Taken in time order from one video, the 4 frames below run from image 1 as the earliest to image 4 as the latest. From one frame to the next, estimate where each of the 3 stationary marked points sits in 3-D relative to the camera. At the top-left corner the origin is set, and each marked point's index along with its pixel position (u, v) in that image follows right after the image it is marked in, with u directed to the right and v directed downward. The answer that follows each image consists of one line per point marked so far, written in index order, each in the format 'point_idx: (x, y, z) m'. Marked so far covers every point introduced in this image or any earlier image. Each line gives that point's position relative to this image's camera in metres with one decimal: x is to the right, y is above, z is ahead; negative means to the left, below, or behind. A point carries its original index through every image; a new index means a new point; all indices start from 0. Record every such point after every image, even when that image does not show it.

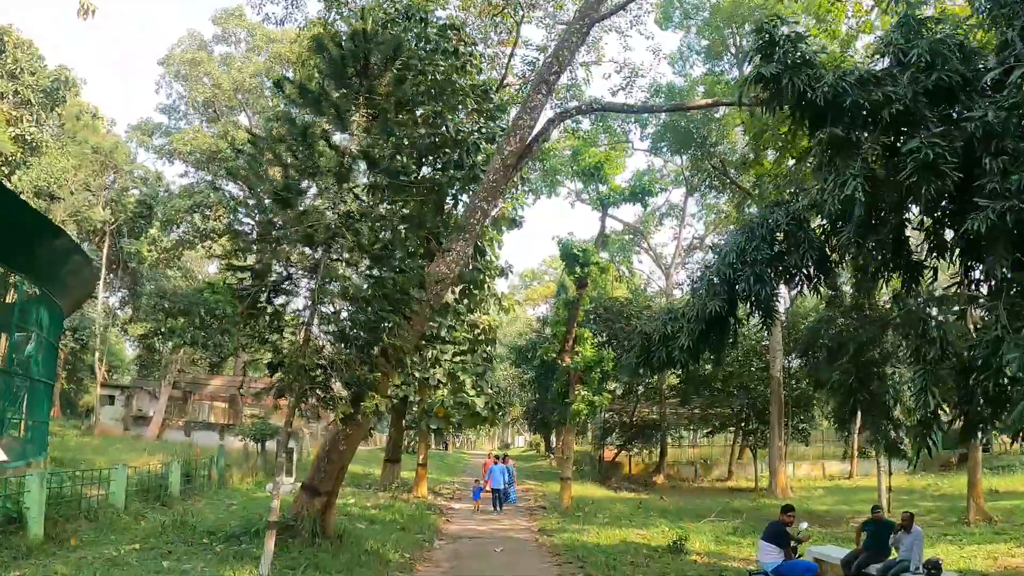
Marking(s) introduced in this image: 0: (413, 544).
0: (-1.3, -3.3, +9.3) m
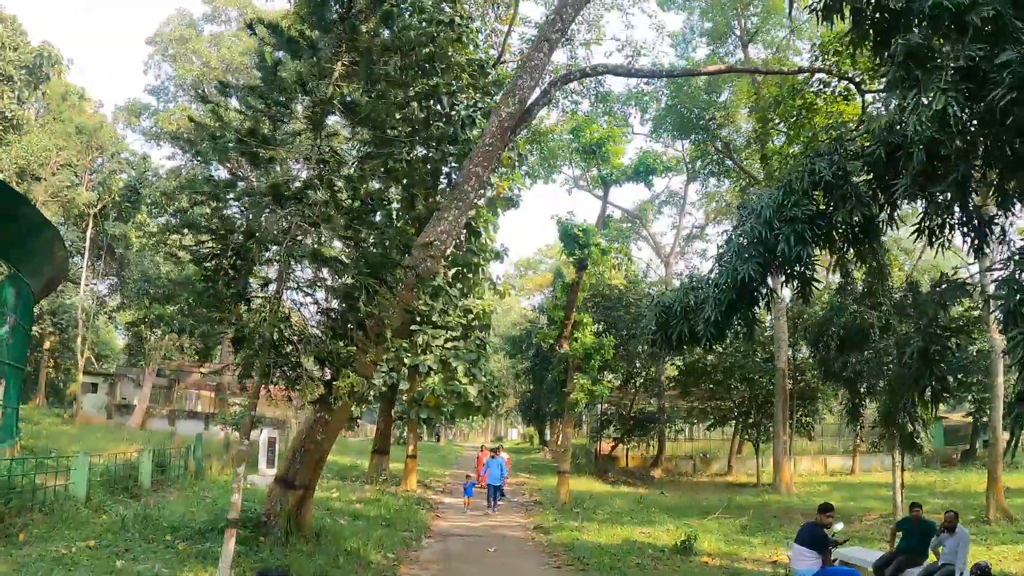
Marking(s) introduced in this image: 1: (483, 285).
0: (-1.3, -3.0, +8.6) m
1: (-0.6, +0.1, +15.1) m
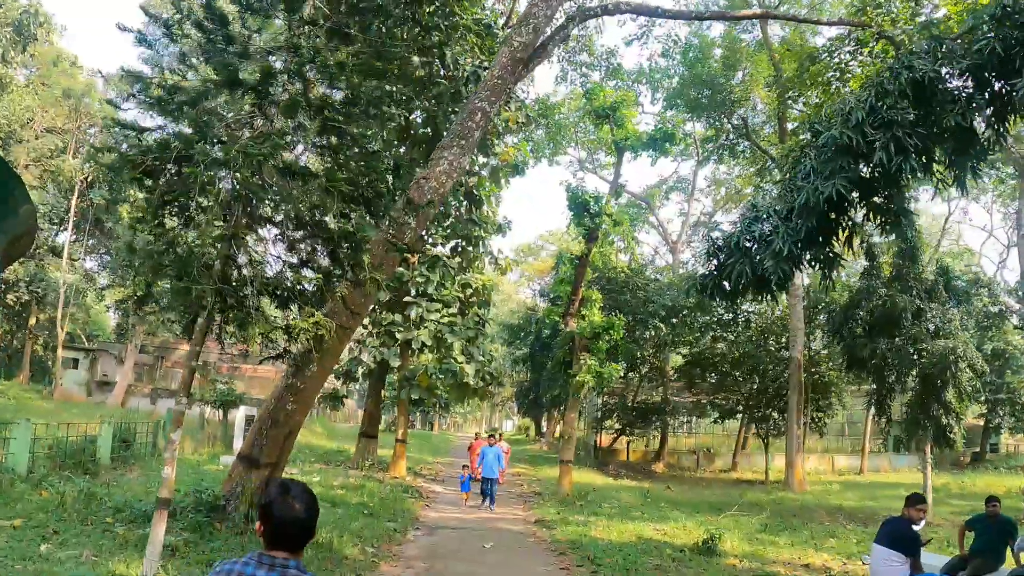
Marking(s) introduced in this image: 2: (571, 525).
0: (-1.3, -2.5, +7.5) m
1: (-0.5, +0.6, +13.9) m
2: (+0.7, -2.9, +9.0) m
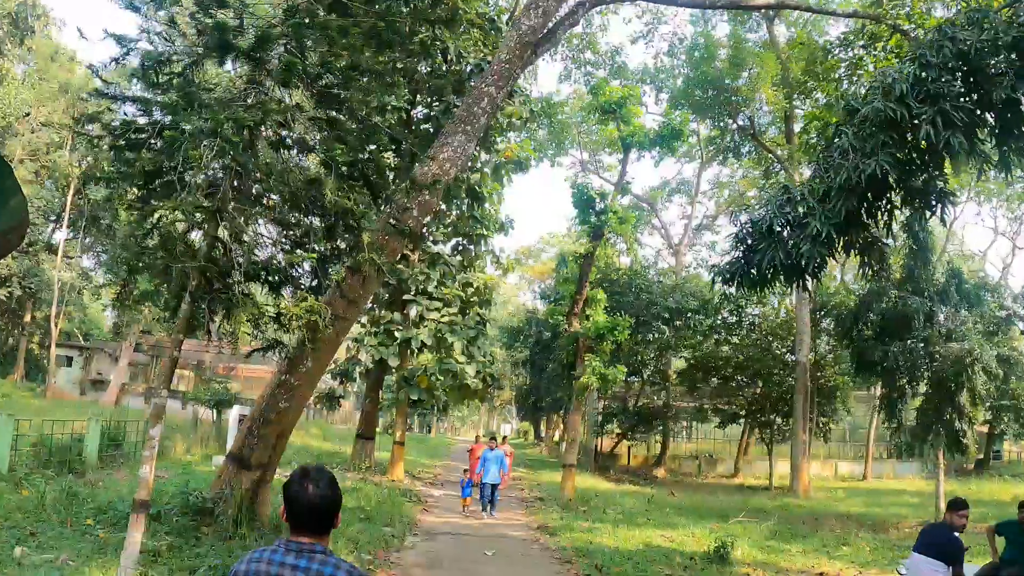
0: (-1.3, -2.4, +7.1) m
1: (-0.5, +0.6, +13.6) m
2: (+0.7, -2.9, +8.6) m
